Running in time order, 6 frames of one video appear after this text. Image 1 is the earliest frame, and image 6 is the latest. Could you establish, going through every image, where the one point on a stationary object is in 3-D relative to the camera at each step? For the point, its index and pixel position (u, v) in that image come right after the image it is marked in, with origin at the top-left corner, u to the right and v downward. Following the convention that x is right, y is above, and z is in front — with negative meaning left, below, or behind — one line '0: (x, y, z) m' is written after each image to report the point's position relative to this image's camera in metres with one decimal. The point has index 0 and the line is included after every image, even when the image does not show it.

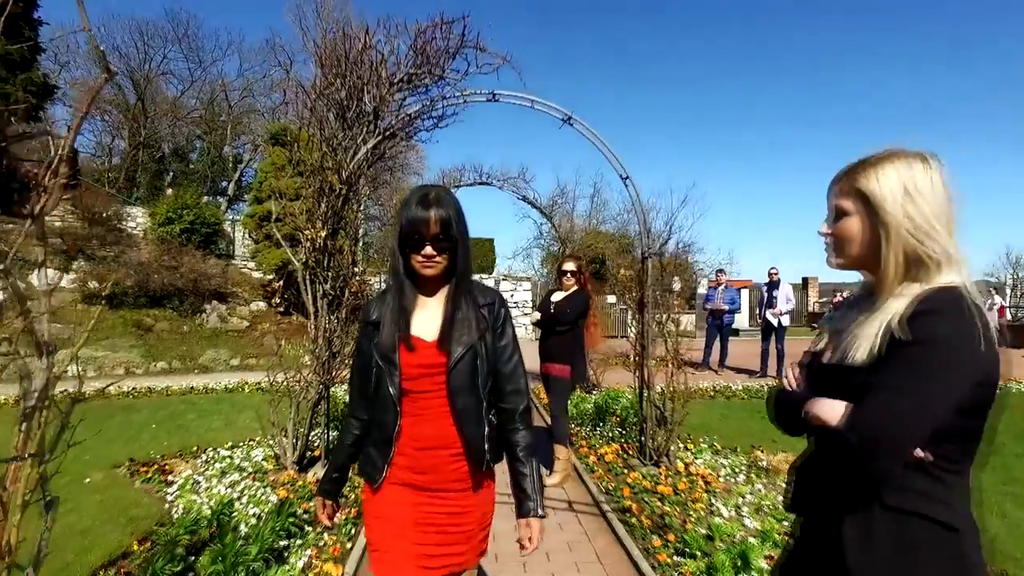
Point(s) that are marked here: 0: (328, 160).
0: (-1.6, +1.1, +5.8) m
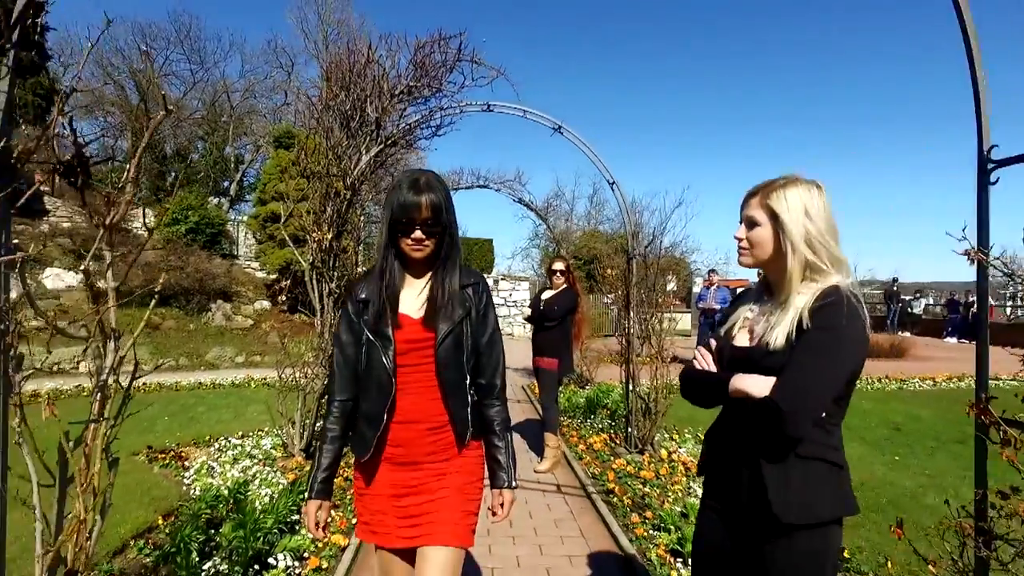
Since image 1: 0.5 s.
0: (-1.7, +1.1, +6.2) m
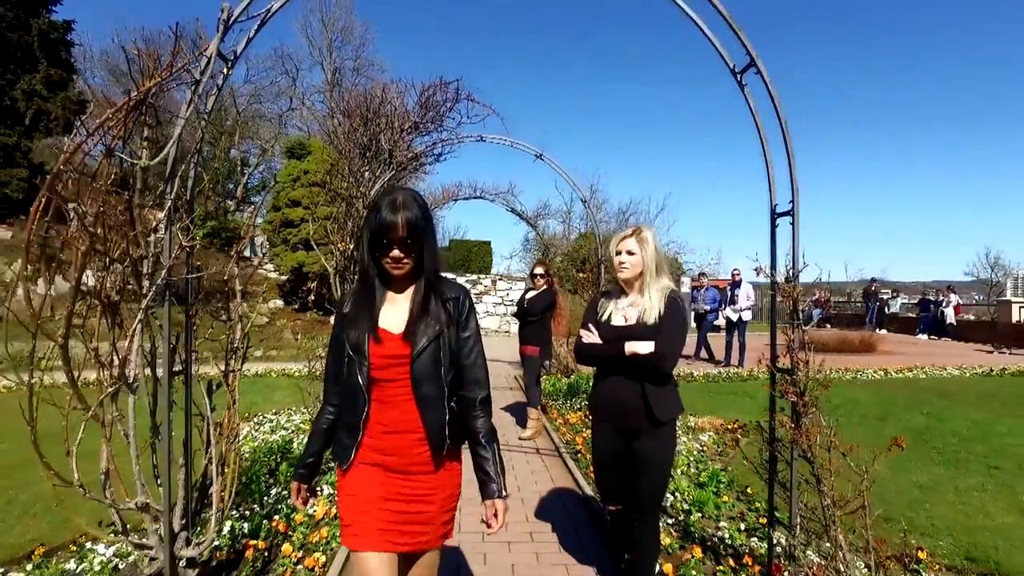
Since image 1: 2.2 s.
0: (-1.8, +1.1, +7.5) m
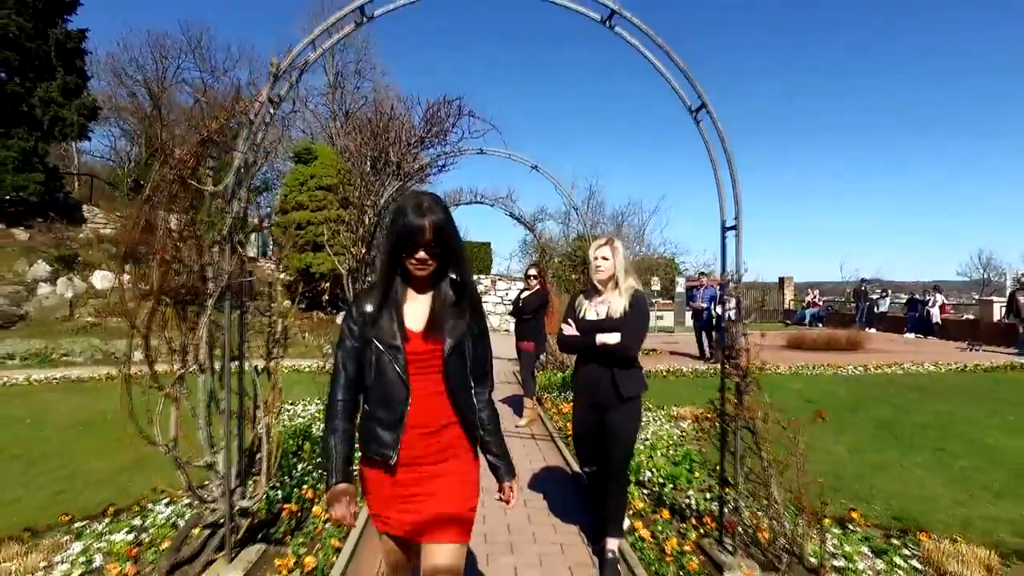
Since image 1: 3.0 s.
0: (-1.9, +1.1, +8.2) m
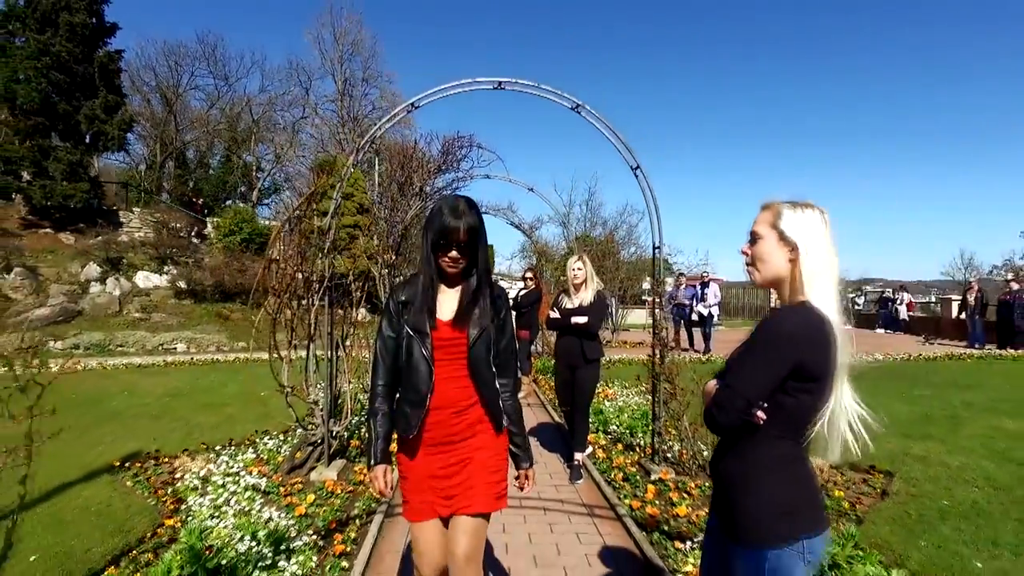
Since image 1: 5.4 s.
0: (-1.9, +1.1, +10.1) m
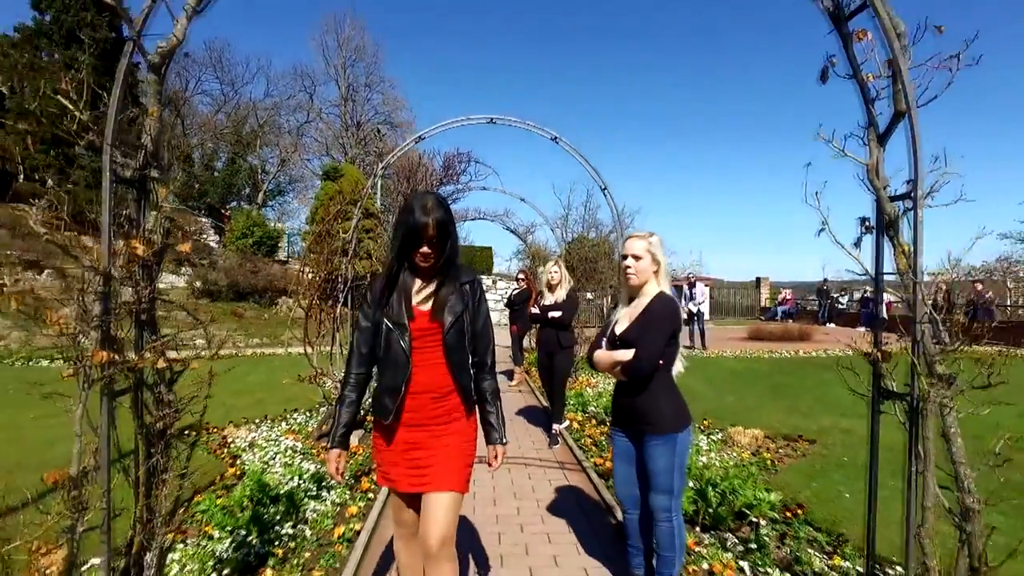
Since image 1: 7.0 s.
0: (-2.0, +1.1, +11.3) m
